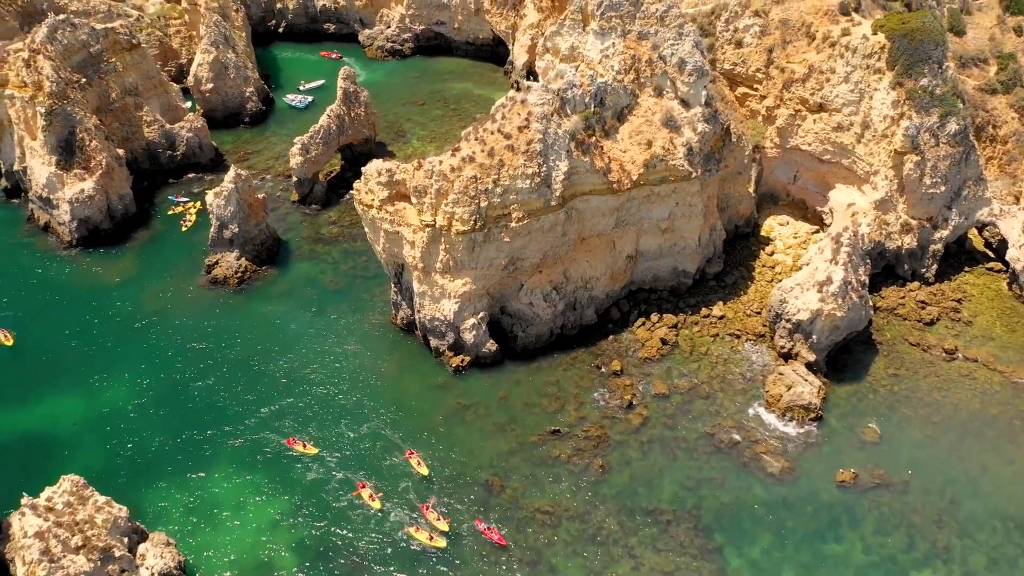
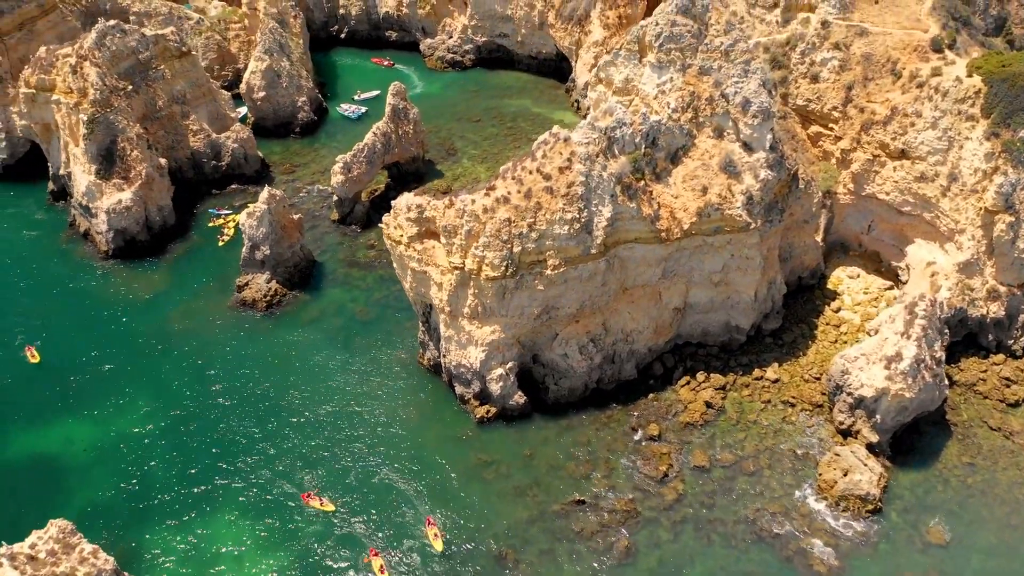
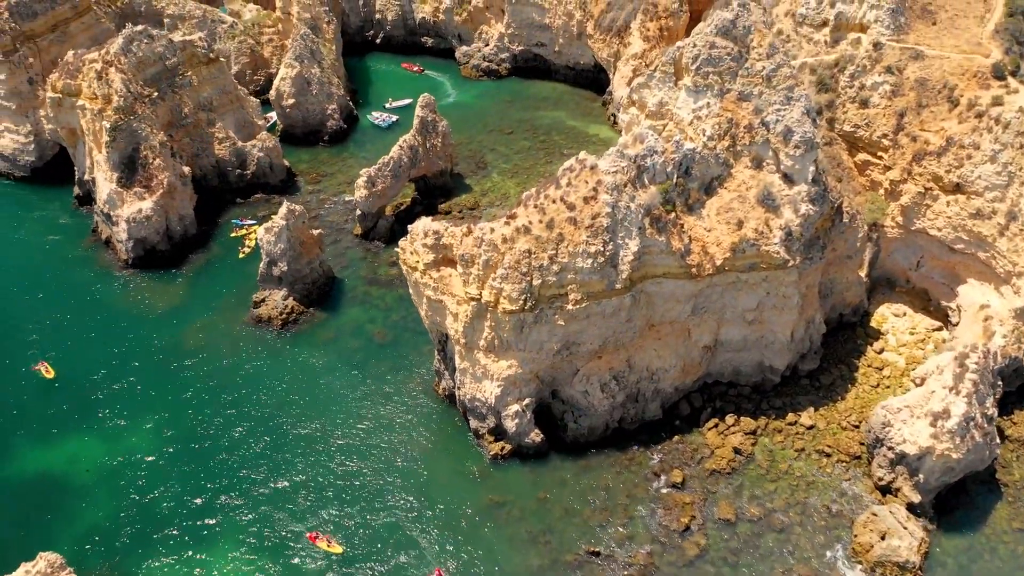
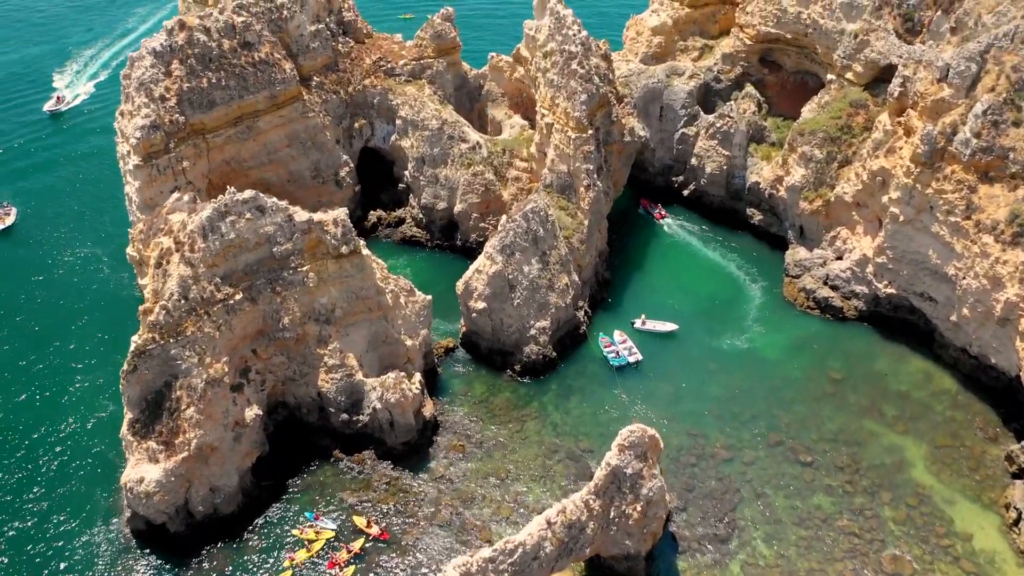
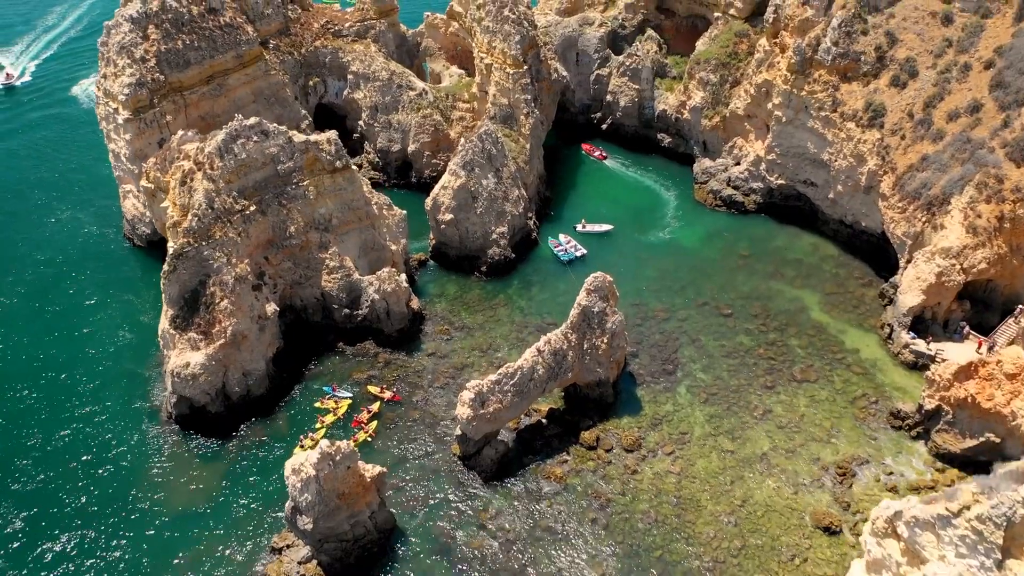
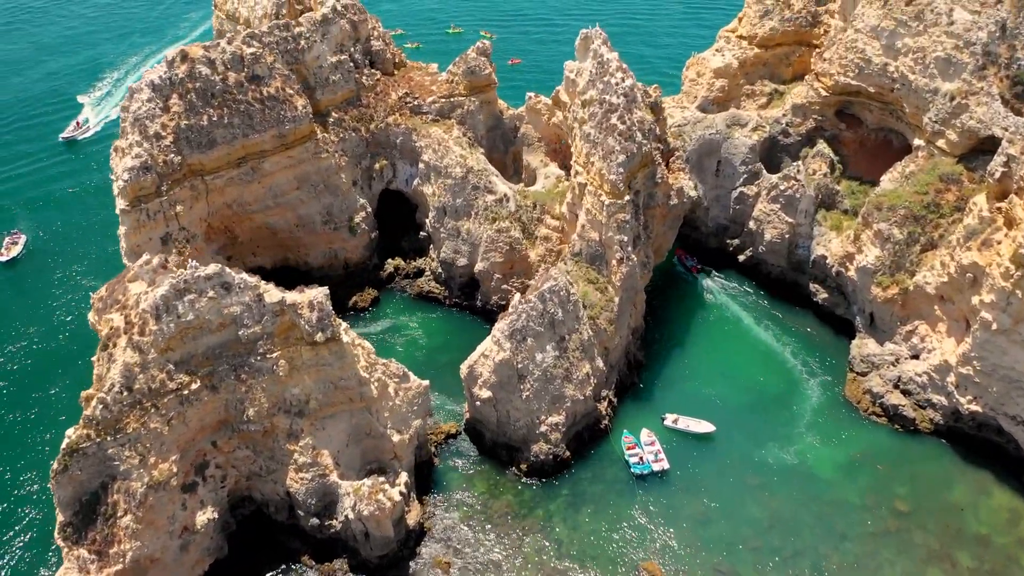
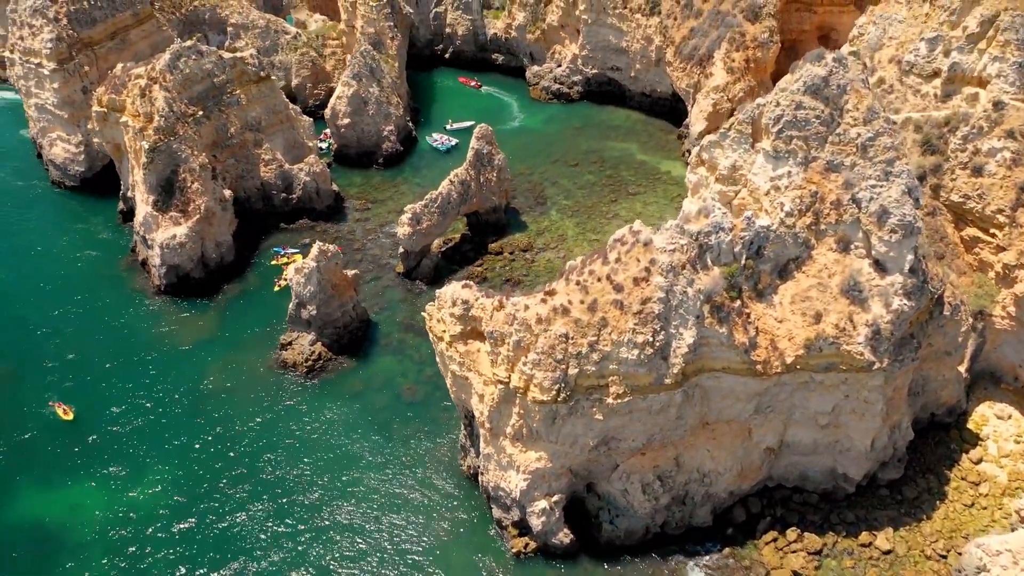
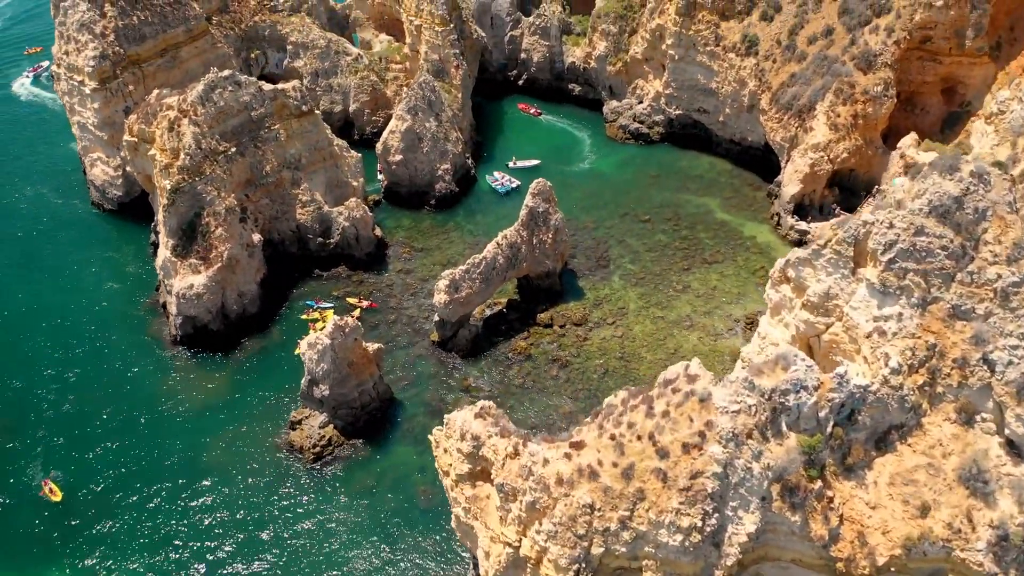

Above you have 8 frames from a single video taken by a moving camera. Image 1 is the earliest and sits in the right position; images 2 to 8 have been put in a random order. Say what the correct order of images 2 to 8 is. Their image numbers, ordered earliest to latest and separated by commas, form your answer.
2, 3, 7, 8, 5, 4, 6
